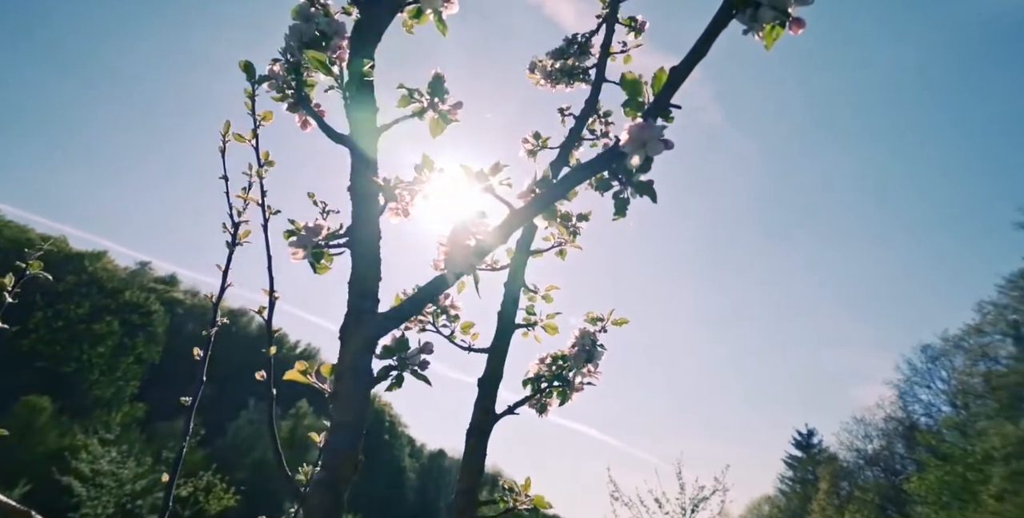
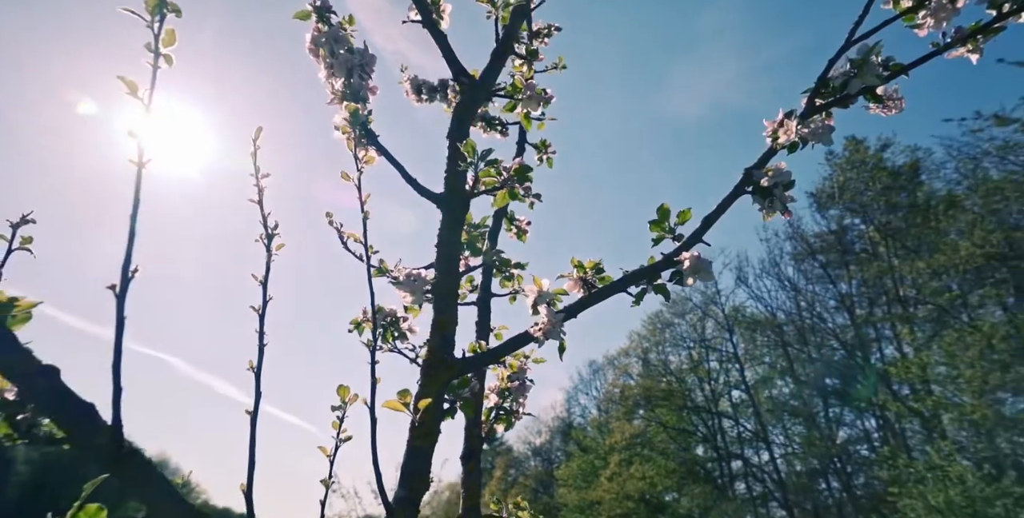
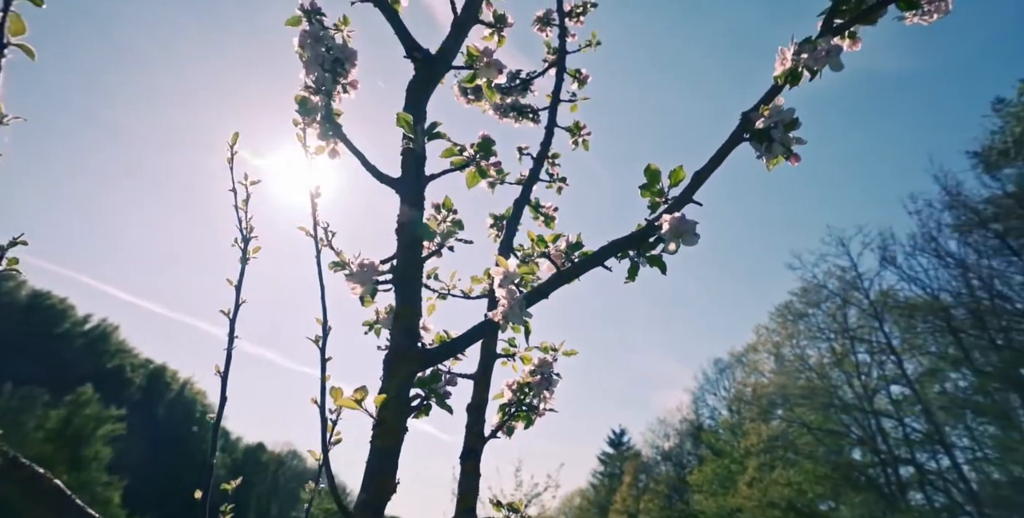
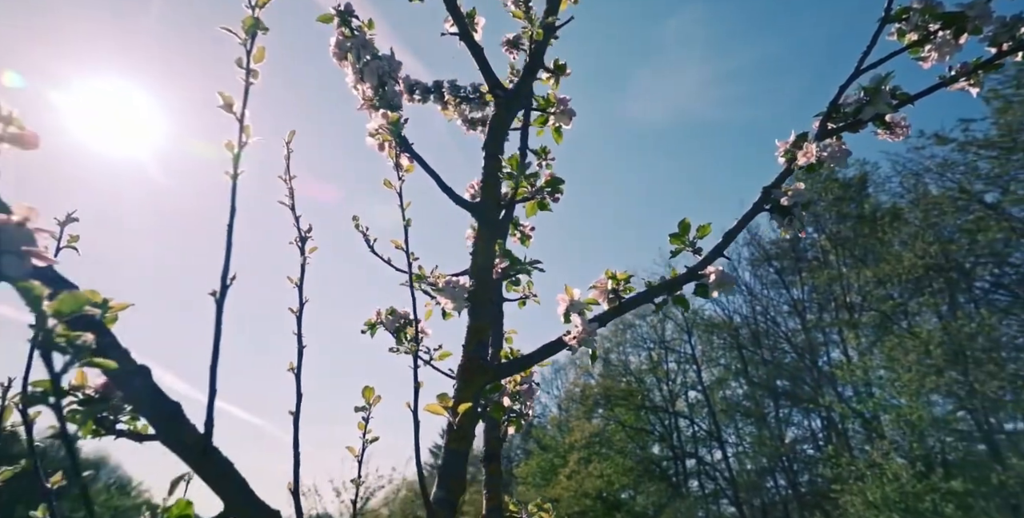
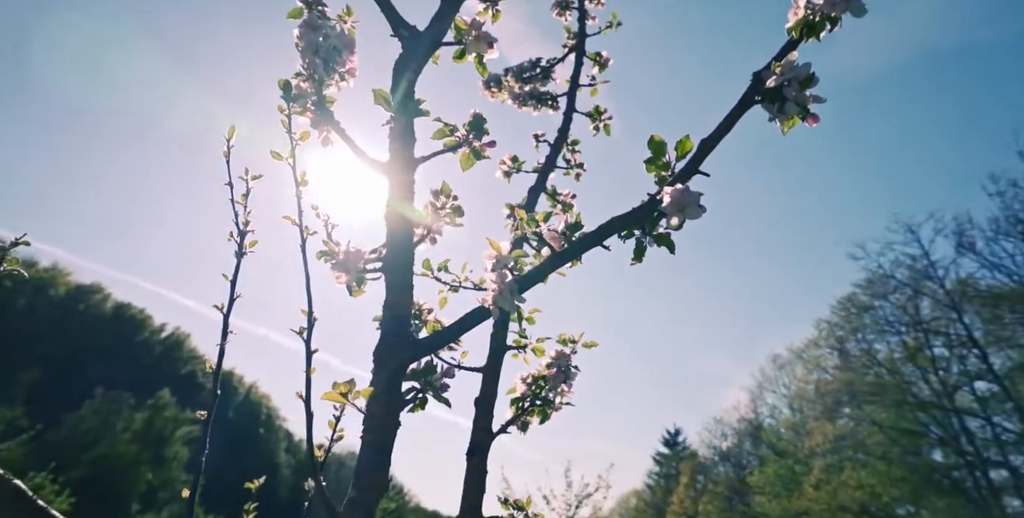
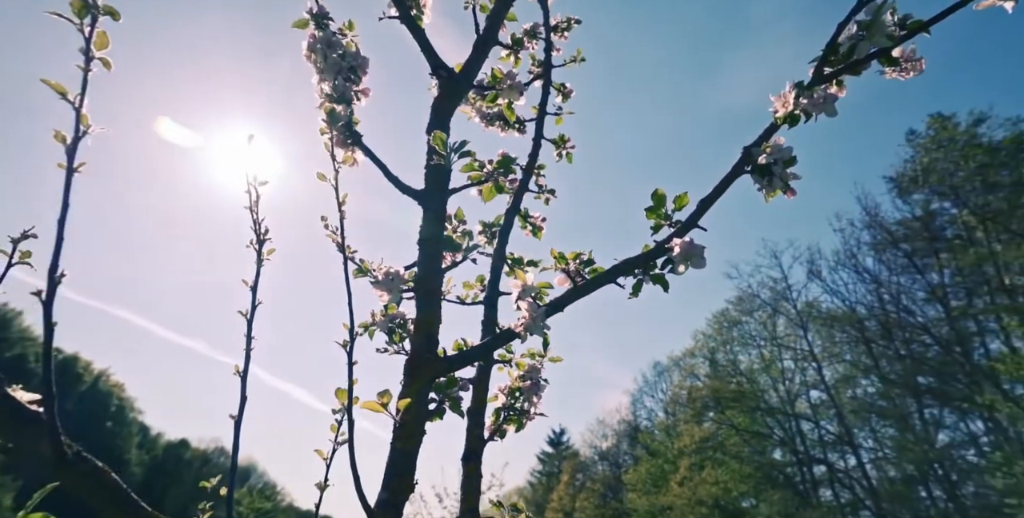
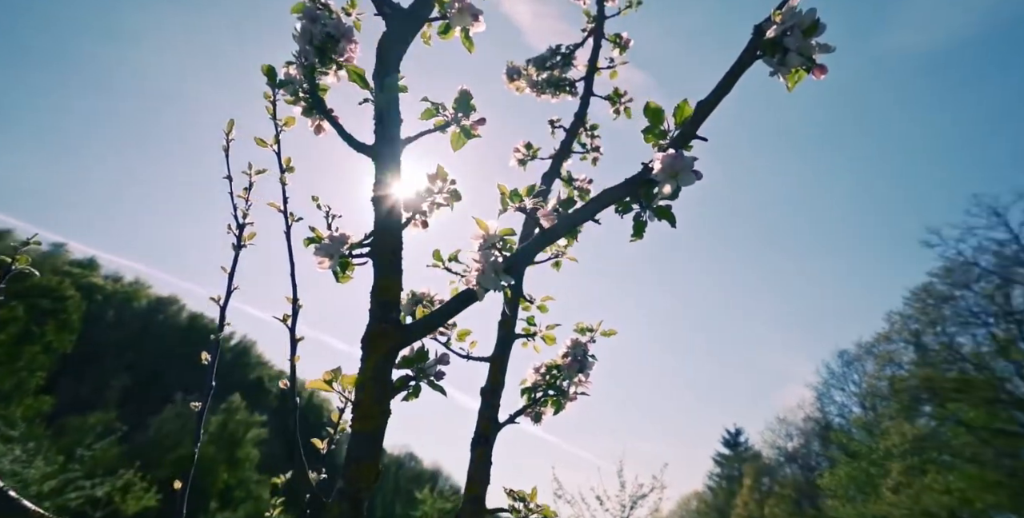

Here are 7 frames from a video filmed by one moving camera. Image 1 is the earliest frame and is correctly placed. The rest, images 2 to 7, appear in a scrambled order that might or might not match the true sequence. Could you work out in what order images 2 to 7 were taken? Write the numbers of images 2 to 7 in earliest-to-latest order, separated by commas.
7, 5, 3, 6, 2, 4
